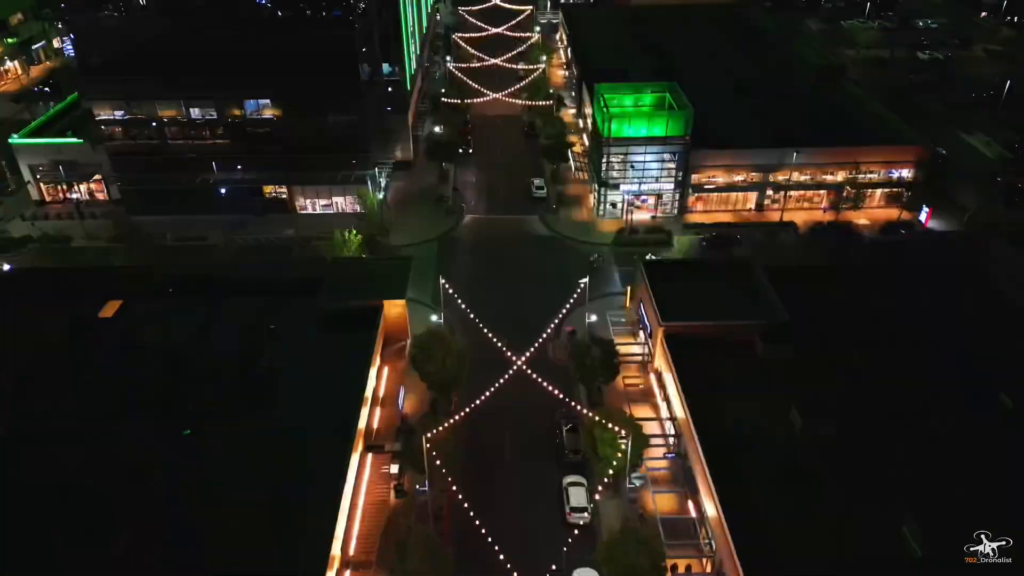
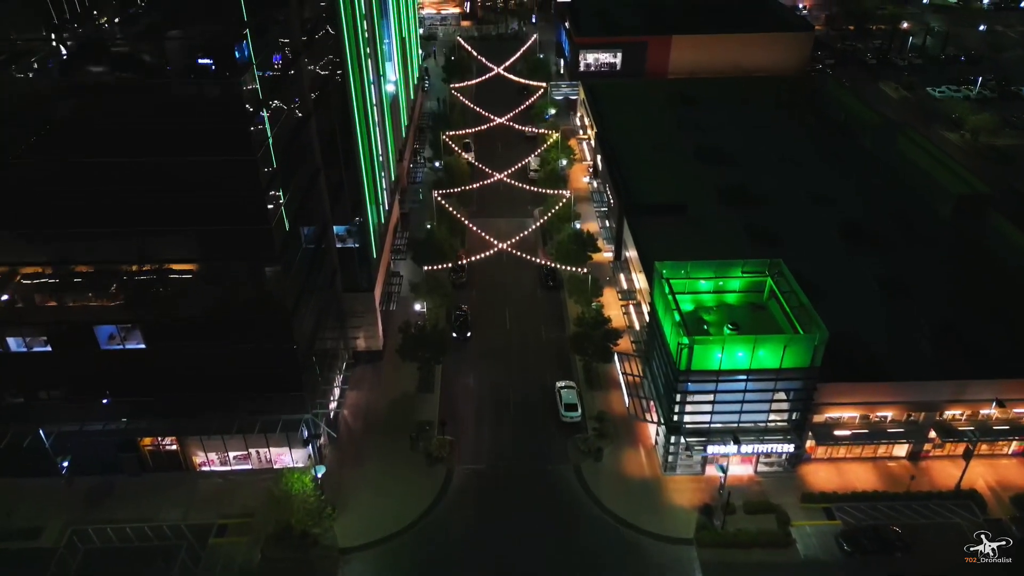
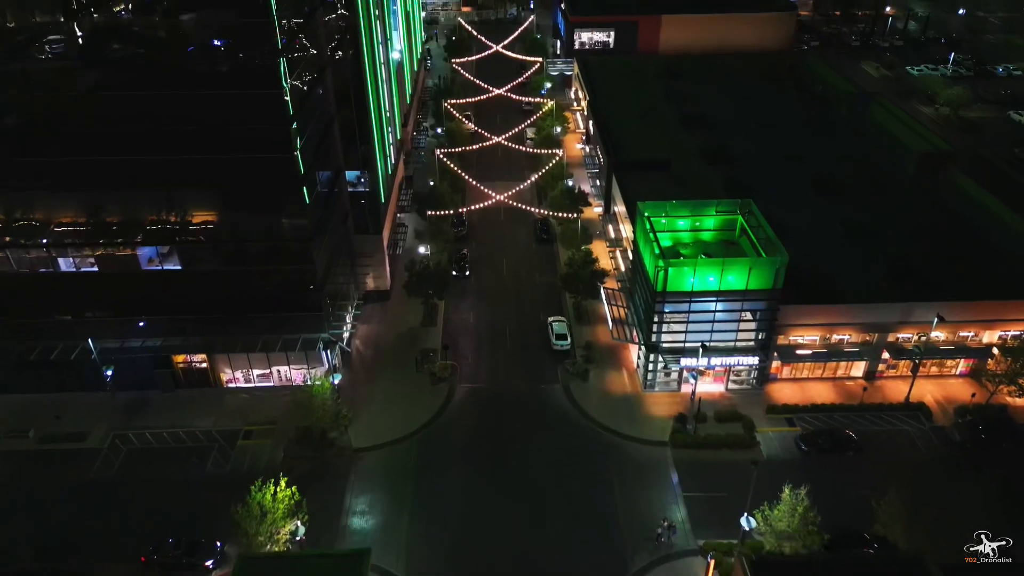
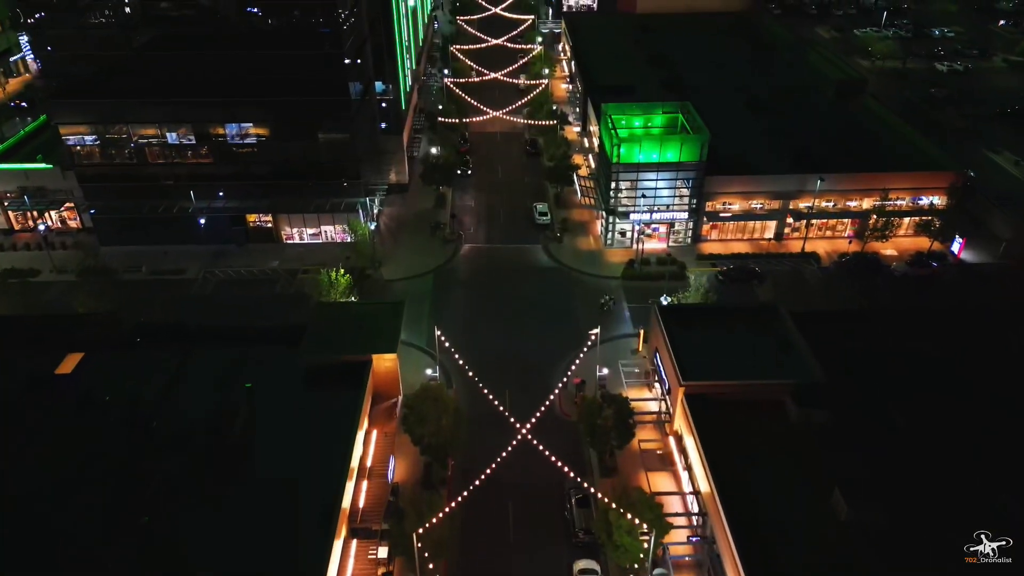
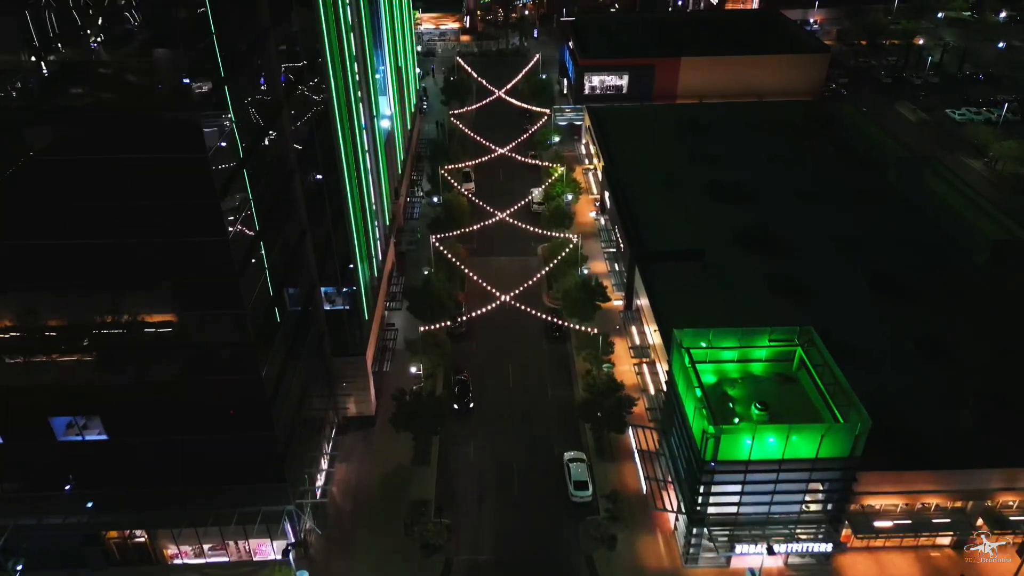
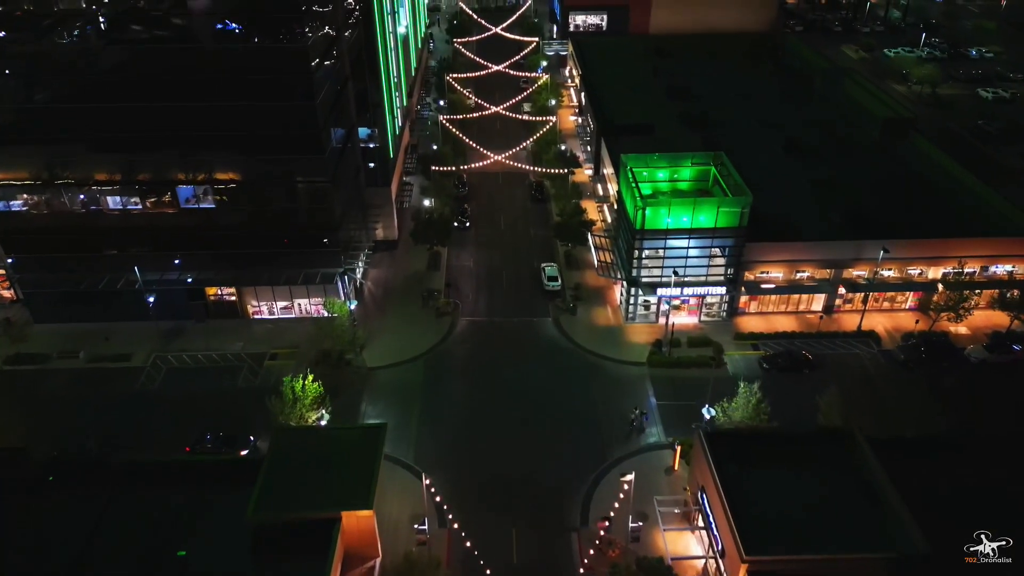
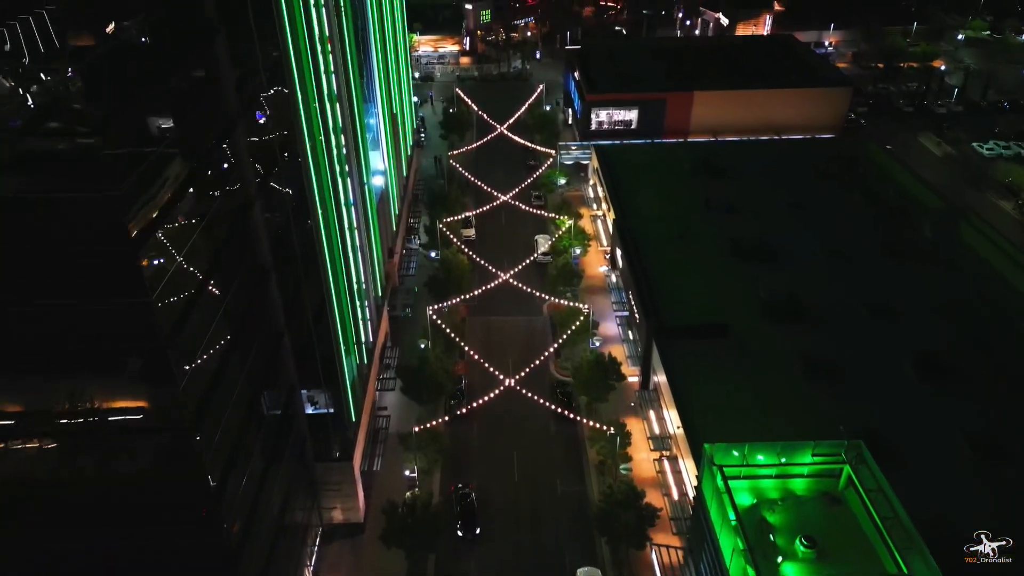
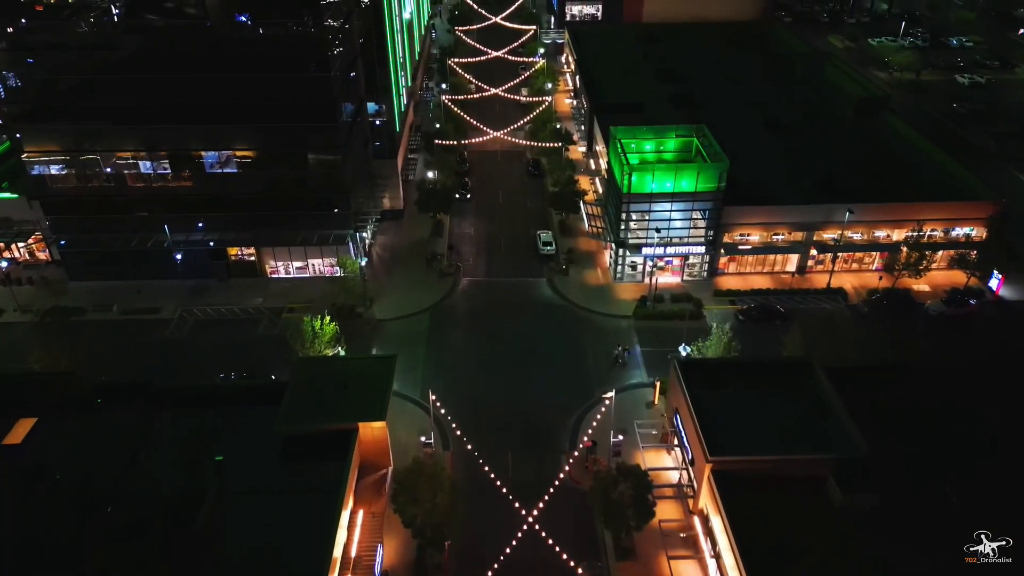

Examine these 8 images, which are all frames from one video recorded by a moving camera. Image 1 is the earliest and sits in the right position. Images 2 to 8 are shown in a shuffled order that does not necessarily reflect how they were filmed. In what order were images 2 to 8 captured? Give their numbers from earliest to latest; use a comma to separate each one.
4, 8, 6, 3, 2, 5, 7
